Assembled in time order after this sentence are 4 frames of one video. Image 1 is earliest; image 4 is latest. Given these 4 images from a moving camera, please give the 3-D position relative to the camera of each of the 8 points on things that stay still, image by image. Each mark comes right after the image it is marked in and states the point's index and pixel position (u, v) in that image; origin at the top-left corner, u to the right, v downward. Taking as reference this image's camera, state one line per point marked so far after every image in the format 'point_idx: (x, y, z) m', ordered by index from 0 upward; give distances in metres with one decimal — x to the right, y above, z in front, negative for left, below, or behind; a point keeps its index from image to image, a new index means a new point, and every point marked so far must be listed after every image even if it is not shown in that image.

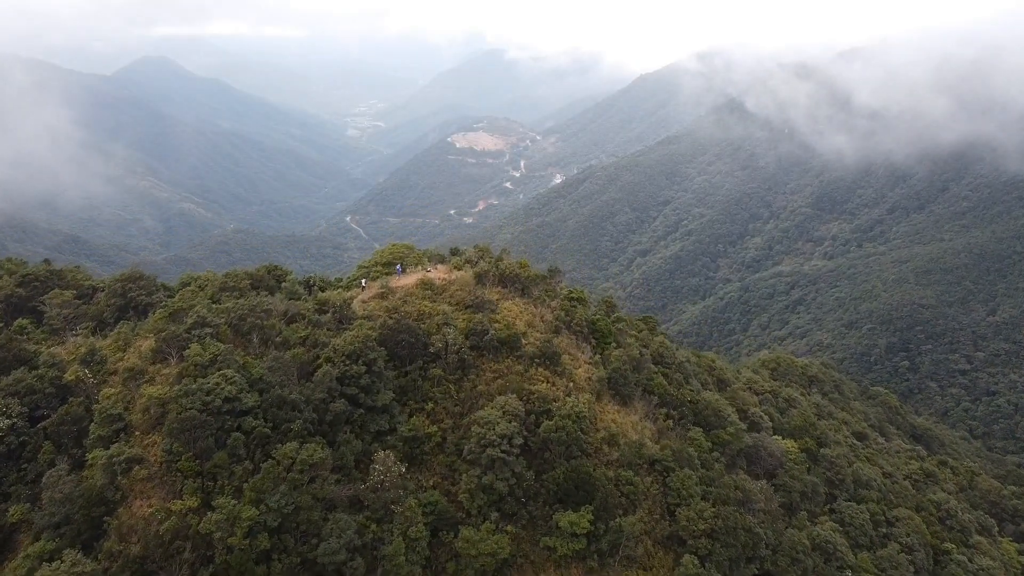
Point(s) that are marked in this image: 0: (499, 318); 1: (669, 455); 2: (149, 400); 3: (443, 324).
0: (-0.3, -0.7, +11.8) m
1: (+3.2, -3.4, +10.7) m
2: (-5.9, -1.8, +8.6) m
3: (-1.5, -0.8, +11.3) m
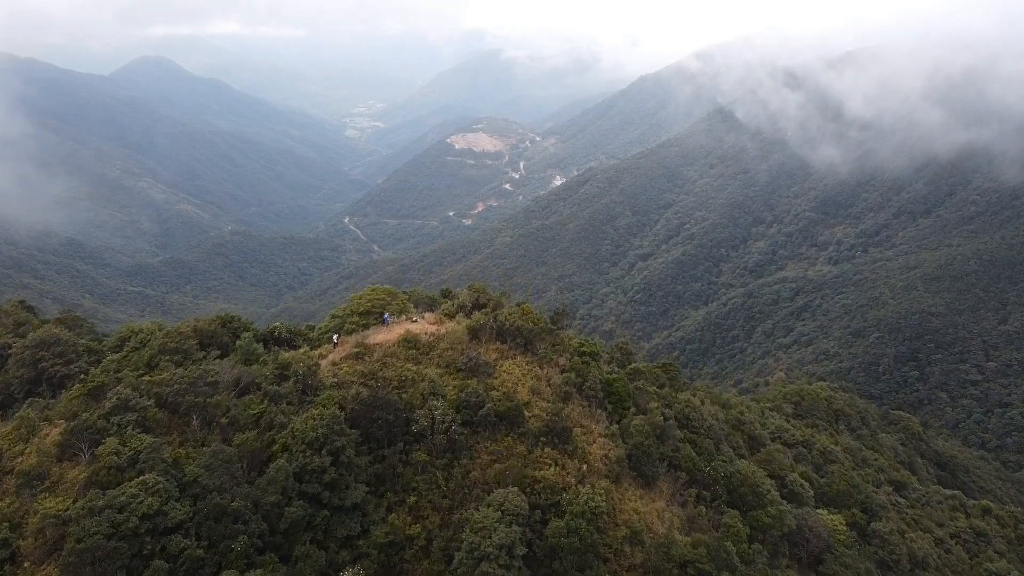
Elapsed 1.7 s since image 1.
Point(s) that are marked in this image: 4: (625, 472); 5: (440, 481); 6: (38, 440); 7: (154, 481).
0: (-0.3, -1.8, +9.9) m
1: (+3.2, -4.4, +8.8) m
2: (-5.9, -2.9, +6.7) m
3: (-1.4, -1.9, +9.4) m
4: (+2.0, -3.3, +9.5) m
5: (-1.2, -3.1, +8.5) m
6: (-7.2, -2.2, +8.1) m
7: (-4.7, -2.5, +7.0) m
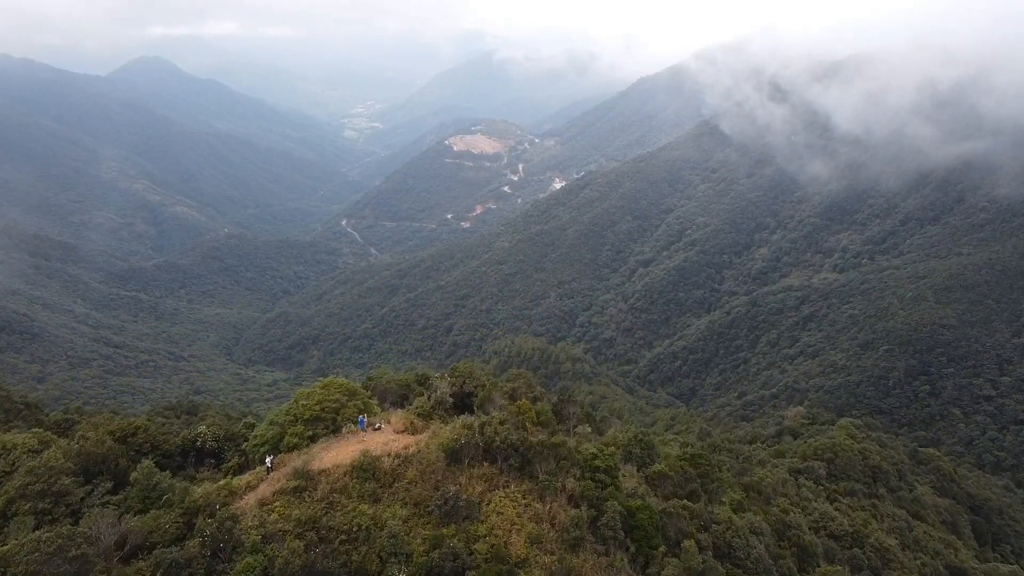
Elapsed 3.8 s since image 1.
0: (-0.4, -3.3, +7.5) m
1: (+3.1, -5.9, +6.4) m
2: (-6.0, -4.4, +4.2) m
3: (-1.6, -3.4, +7.0) m
4: (+1.9, -4.8, +7.0) m
5: (-1.3, -4.6, +6.1) m
6: (-7.3, -3.7, +5.6) m
7: (-4.8, -4.0, +4.5) m
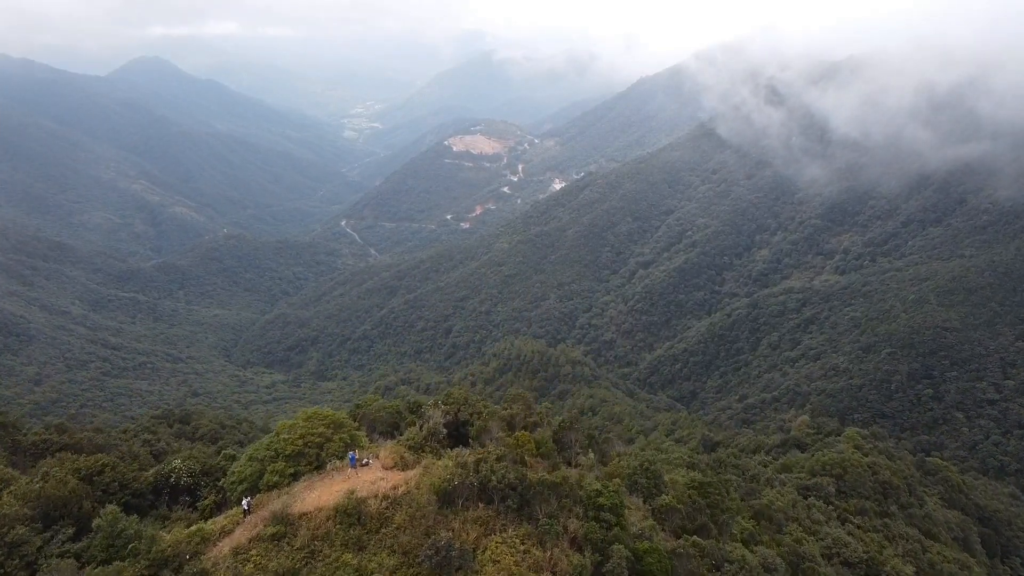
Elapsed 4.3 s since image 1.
0: (-0.4, -3.7, +6.9) m
1: (+3.0, -6.3, +5.8) m
2: (-6.0, -4.7, +3.6) m
3: (-1.6, -3.7, +6.4) m
4: (+1.9, -5.1, +6.4) m
5: (-1.3, -4.9, +5.5) m
6: (-7.3, -4.1, +5.0) m
7: (-4.8, -4.4, +3.9) m
